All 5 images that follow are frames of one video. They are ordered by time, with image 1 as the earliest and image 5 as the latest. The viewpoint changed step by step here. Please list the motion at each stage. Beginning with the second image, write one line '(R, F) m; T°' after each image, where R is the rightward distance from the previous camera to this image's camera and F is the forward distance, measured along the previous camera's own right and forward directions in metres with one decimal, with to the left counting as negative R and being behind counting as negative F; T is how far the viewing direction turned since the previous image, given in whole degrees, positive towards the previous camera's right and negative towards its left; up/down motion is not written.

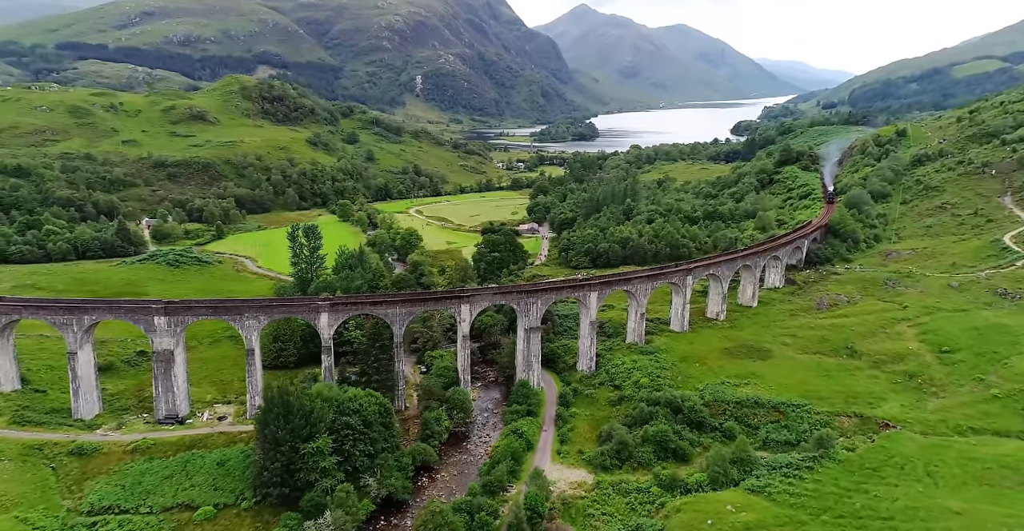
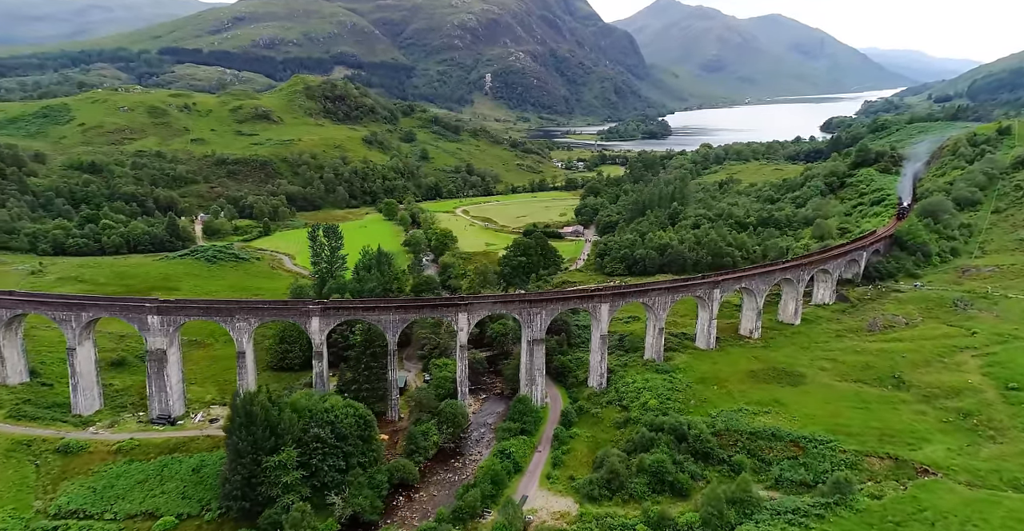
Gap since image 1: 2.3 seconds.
(+5.3, +3.2) m; -6°
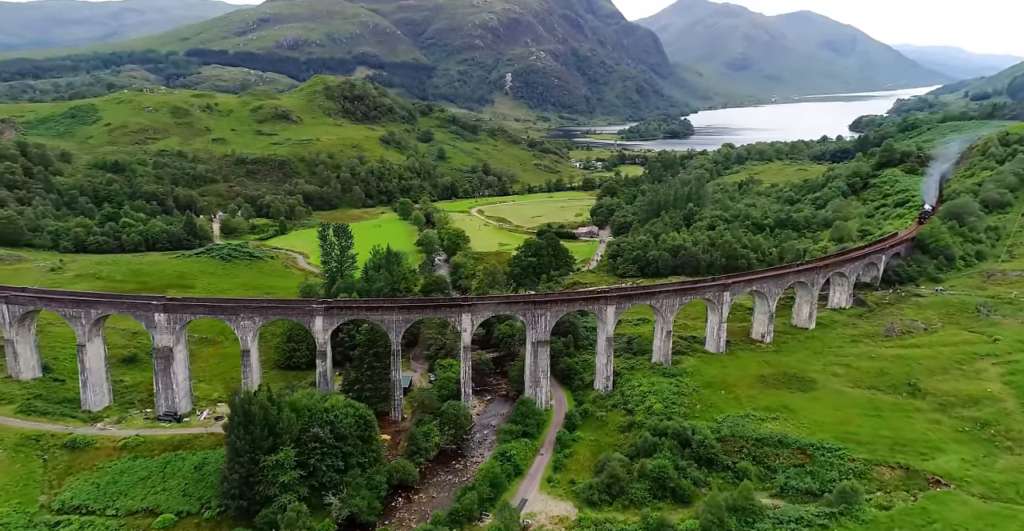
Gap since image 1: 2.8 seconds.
(+1.2, +0.4) m; -2°
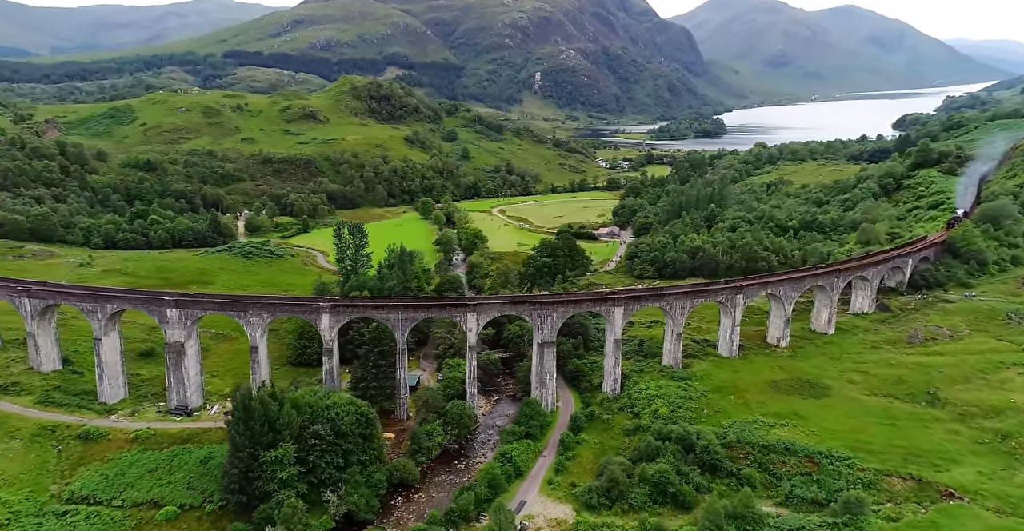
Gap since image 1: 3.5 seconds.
(+1.7, +0.2) m; -3°
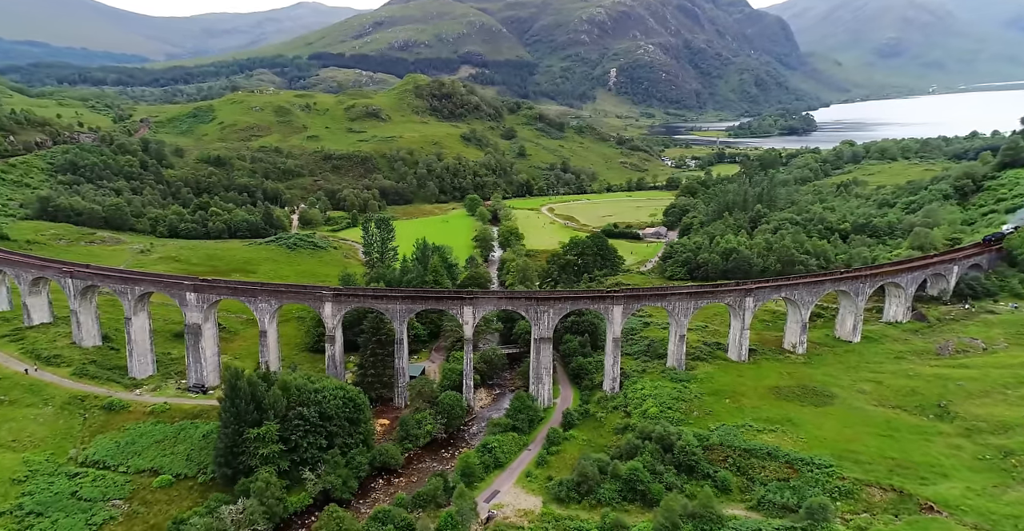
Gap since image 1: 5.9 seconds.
(+6.1, -0.3) m; -7°
